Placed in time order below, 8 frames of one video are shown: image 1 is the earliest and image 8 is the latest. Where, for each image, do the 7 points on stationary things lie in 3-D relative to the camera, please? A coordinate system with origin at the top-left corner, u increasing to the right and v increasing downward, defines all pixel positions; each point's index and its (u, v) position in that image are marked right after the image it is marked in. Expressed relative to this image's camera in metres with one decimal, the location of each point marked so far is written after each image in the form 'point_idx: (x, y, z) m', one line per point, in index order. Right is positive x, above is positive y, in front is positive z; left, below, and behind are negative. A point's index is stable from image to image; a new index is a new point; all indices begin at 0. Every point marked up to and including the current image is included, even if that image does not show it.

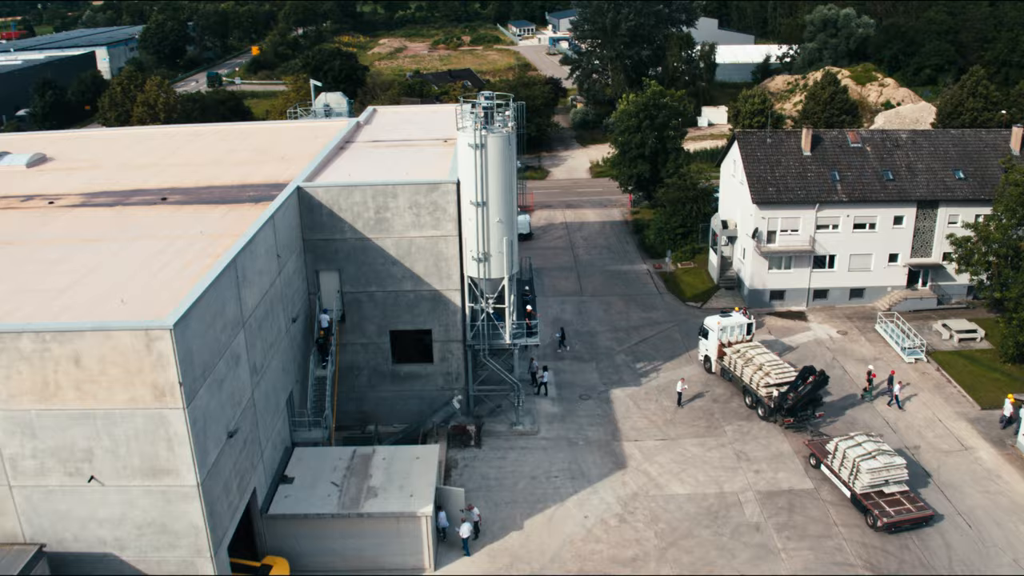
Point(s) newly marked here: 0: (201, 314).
0: (-6.3, -0.5, +18.1) m
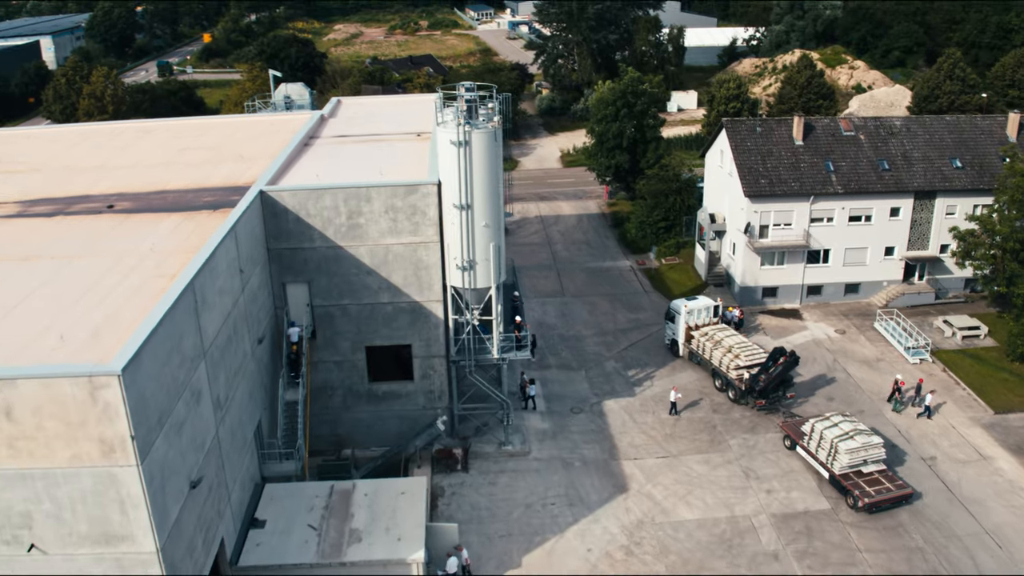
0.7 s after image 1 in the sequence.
0: (-6.2, -1.1, +15.5) m
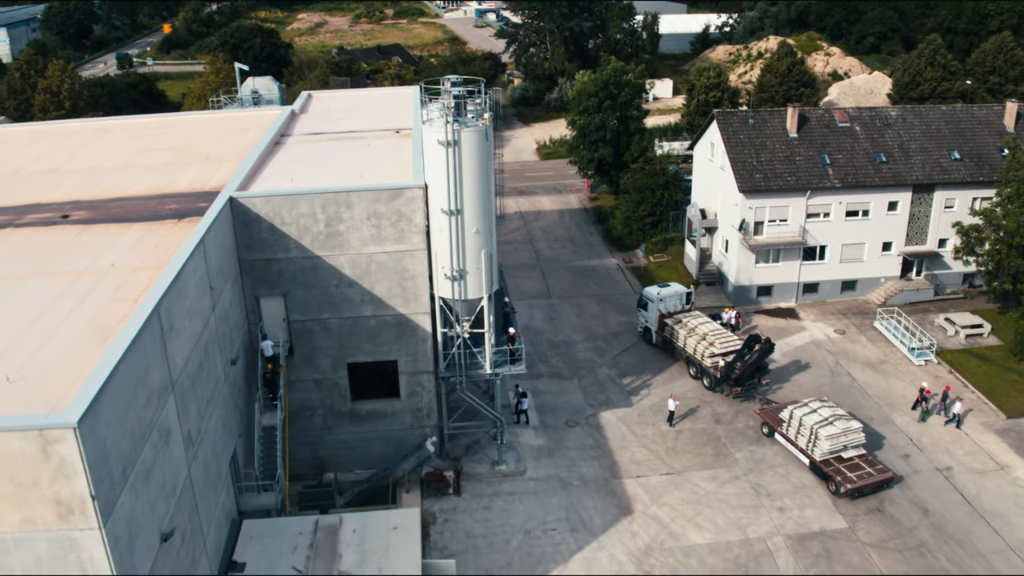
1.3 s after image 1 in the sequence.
0: (-6.1, -1.6, +13.5) m
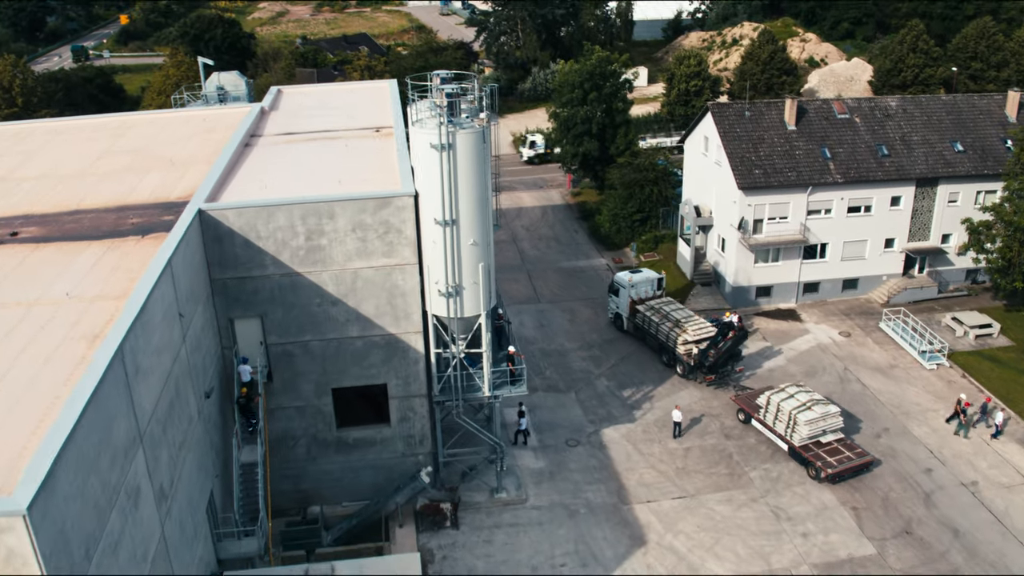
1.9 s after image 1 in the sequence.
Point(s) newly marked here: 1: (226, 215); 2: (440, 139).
0: (-5.7, -2.2, +11.4) m
1: (-6.3, +1.6, +19.6) m
2: (-1.6, +3.3, +19.5) m
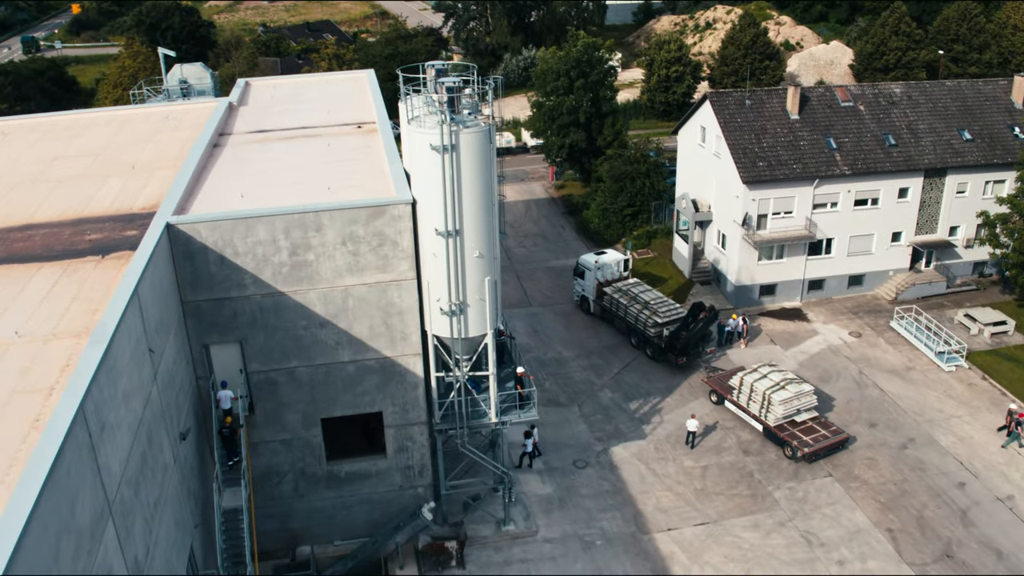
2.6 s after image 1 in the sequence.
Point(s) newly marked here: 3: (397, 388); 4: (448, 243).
0: (-5.1, -2.8, +9.1) m
1: (-6.1, +1.1, +17.3) m
2: (-1.4, +2.9, +17.3) m
3: (-2.5, -2.2, +19.3) m
4: (-1.3, +0.9, +18.0) m
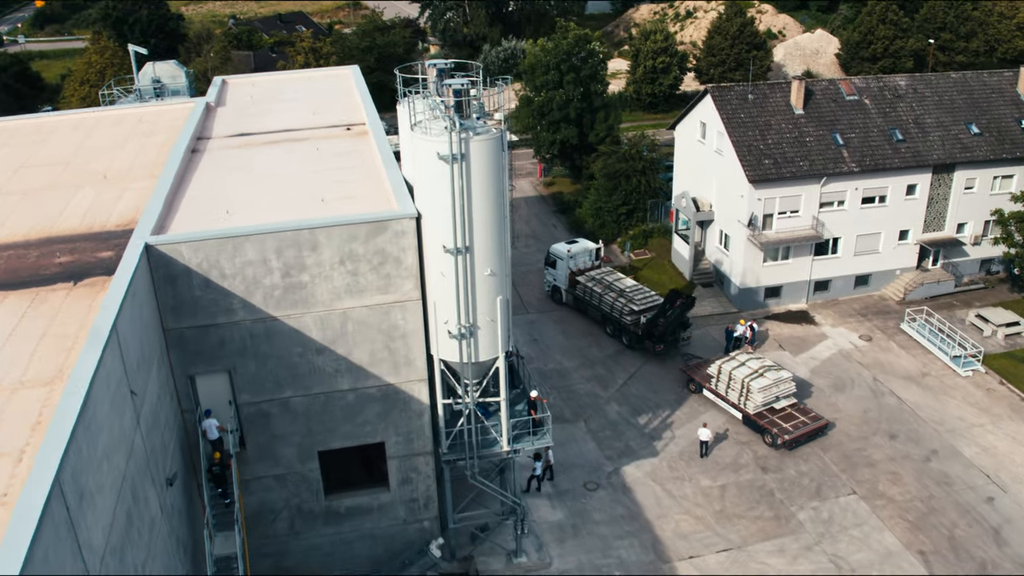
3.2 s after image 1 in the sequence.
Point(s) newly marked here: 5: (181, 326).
0: (-4.5, -3.3, +7.5) m
1: (-5.8, +0.7, +15.6) m
2: (-1.1, +2.5, +15.8) m
3: (-2.2, -2.6, +17.8) m
4: (-1.0, +0.5, +16.4) m
5: (-6.0, -0.7, +16.2) m
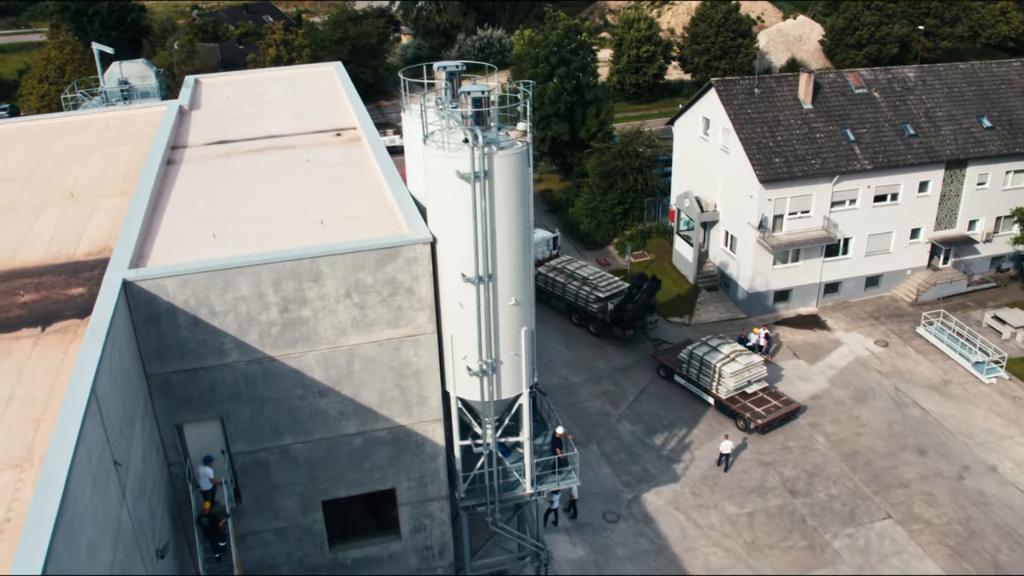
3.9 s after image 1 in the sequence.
0: (-3.6, -4.1, +5.7) m
1: (-5.4, 0.0, +13.7) m
2: (-0.7, +1.9, +14.0) m
3: (-1.8, -3.1, +16.1) m
4: (-0.6, 0.0, +14.7) m
5: (-5.6, -1.3, +14.3) m
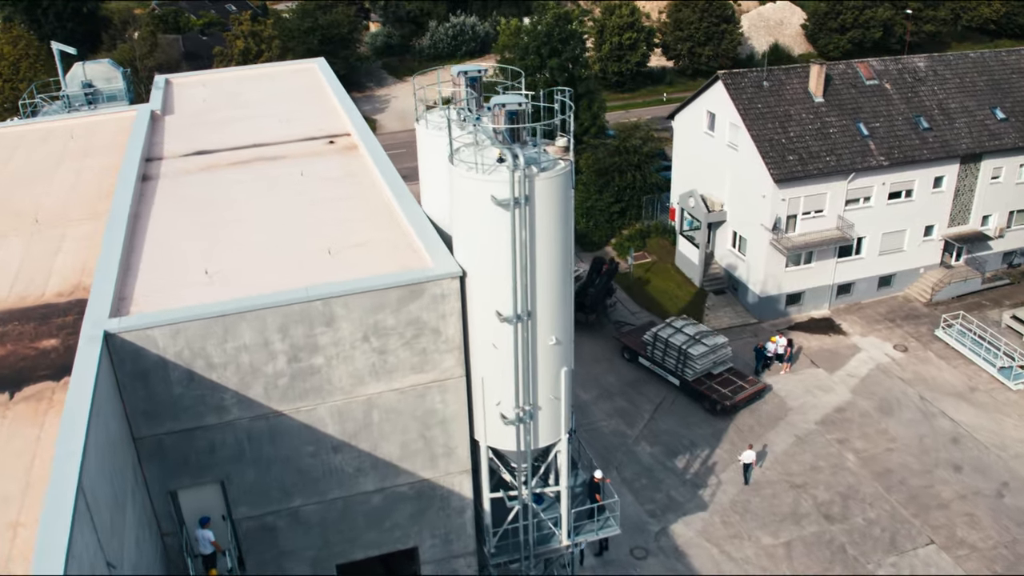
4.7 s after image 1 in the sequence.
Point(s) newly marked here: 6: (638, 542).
0: (-2.6, -4.9, +4.0) m
1: (-4.7, -0.7, +11.8) m
2: (-0.1, +1.3, +12.3) m
3: (-1.2, -3.7, +14.4) m
4: (0.0, -0.6, +13.0) m
5: (-4.9, -2.0, +12.4) m
6: (+2.8, -5.6, +19.7) m
